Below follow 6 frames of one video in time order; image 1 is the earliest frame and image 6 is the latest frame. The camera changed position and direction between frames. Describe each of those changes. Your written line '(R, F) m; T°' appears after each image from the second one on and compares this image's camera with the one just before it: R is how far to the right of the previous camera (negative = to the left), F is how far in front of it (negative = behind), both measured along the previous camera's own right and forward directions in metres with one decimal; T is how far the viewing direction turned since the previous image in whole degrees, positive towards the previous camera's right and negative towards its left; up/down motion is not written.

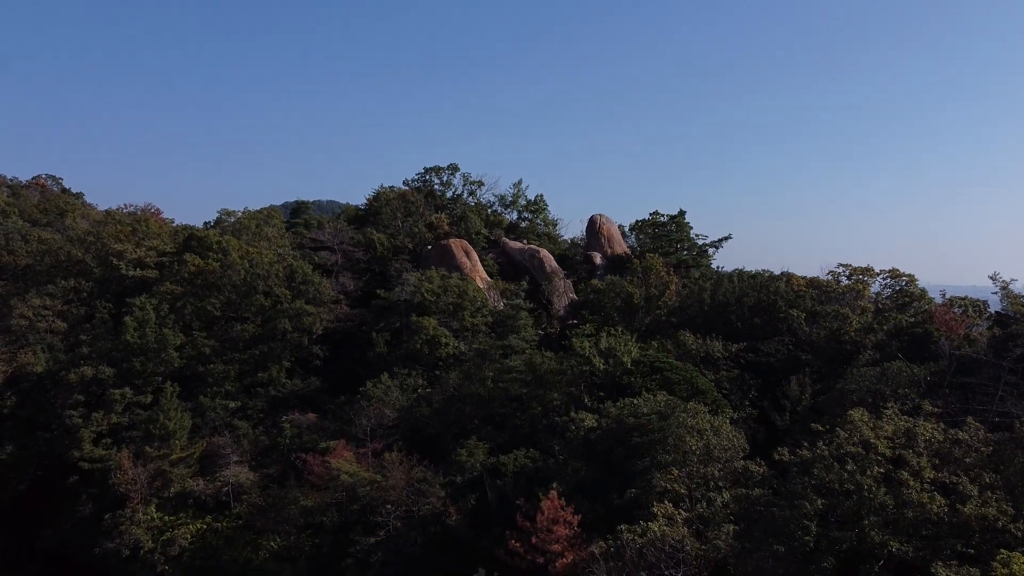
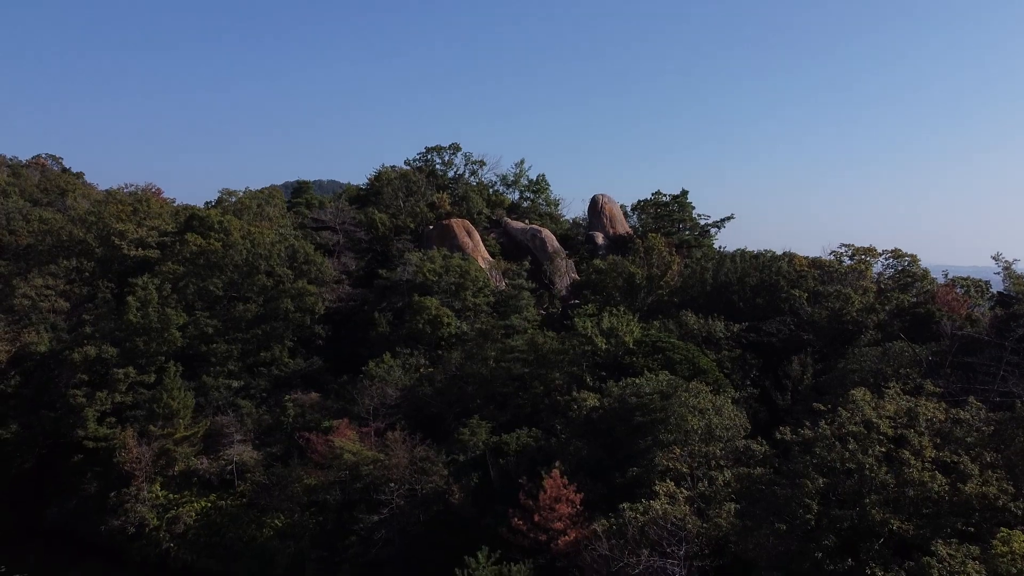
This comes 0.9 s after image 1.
(0.0, 0.0) m; 0°
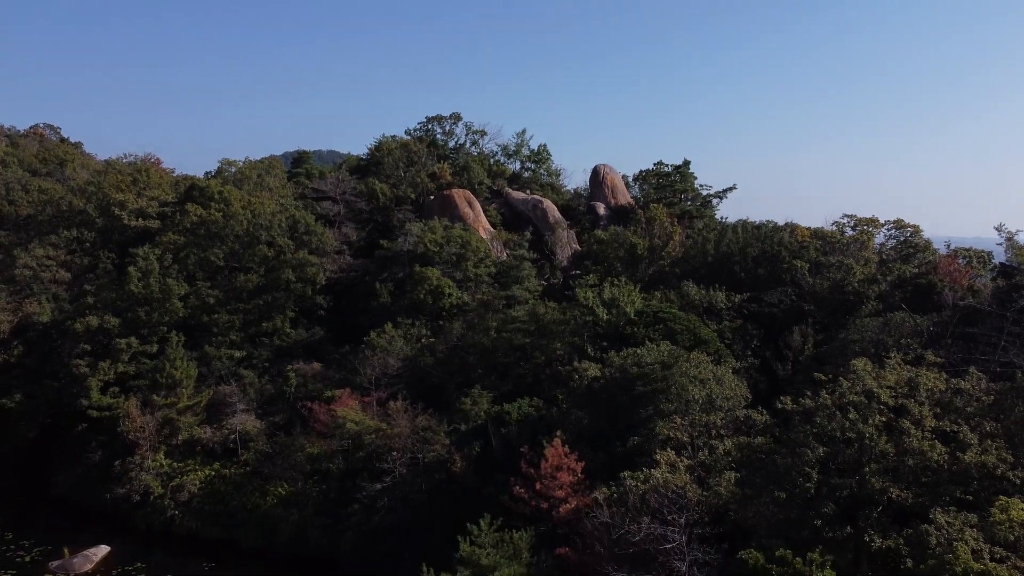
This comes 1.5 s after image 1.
(0.0, 0.0) m; 0°
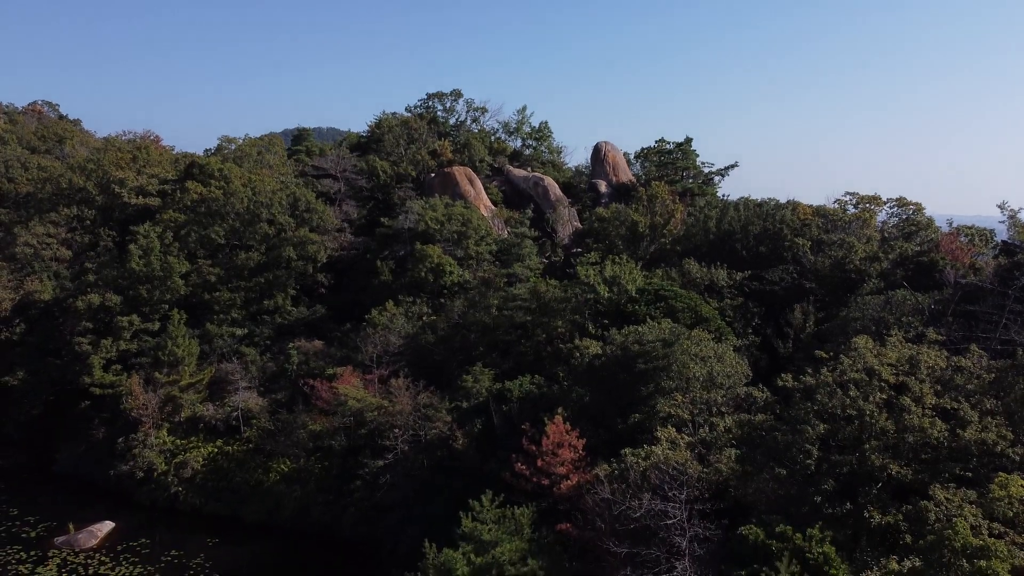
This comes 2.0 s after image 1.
(0.0, 0.0) m; 0°
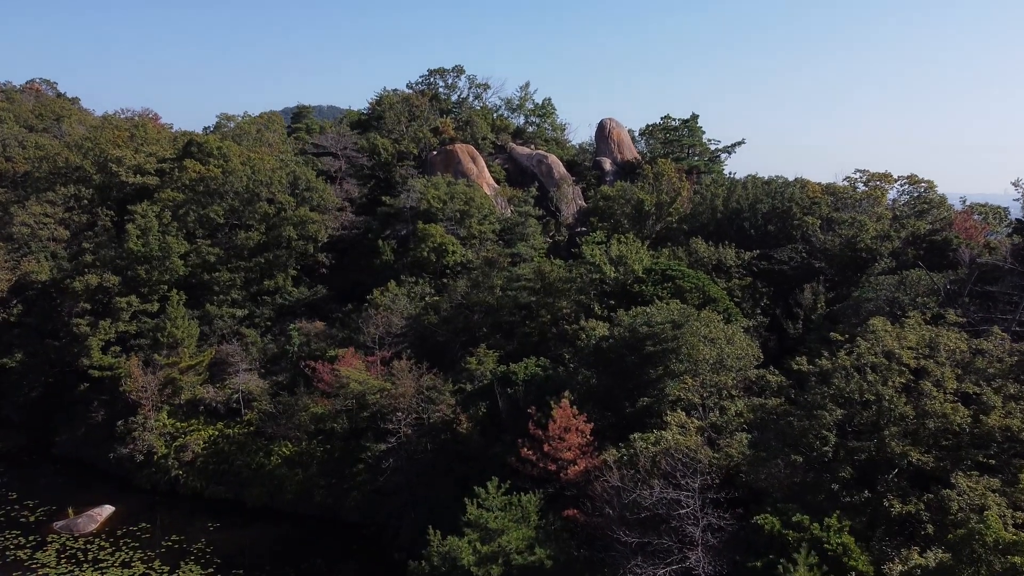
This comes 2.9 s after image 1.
(-0.1, +0.4) m; 0°
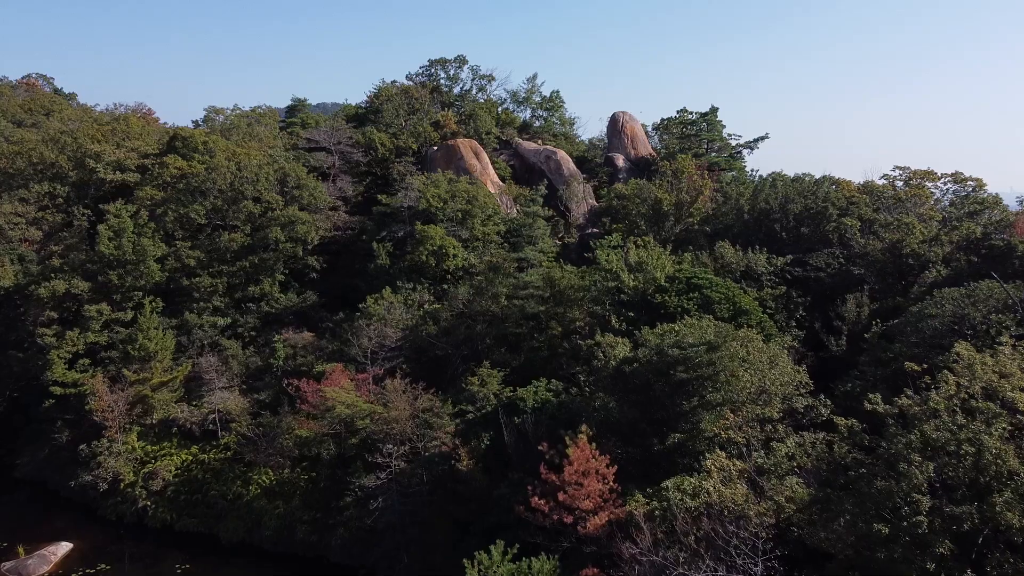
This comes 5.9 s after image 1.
(-0.1, +2.3) m; 0°
